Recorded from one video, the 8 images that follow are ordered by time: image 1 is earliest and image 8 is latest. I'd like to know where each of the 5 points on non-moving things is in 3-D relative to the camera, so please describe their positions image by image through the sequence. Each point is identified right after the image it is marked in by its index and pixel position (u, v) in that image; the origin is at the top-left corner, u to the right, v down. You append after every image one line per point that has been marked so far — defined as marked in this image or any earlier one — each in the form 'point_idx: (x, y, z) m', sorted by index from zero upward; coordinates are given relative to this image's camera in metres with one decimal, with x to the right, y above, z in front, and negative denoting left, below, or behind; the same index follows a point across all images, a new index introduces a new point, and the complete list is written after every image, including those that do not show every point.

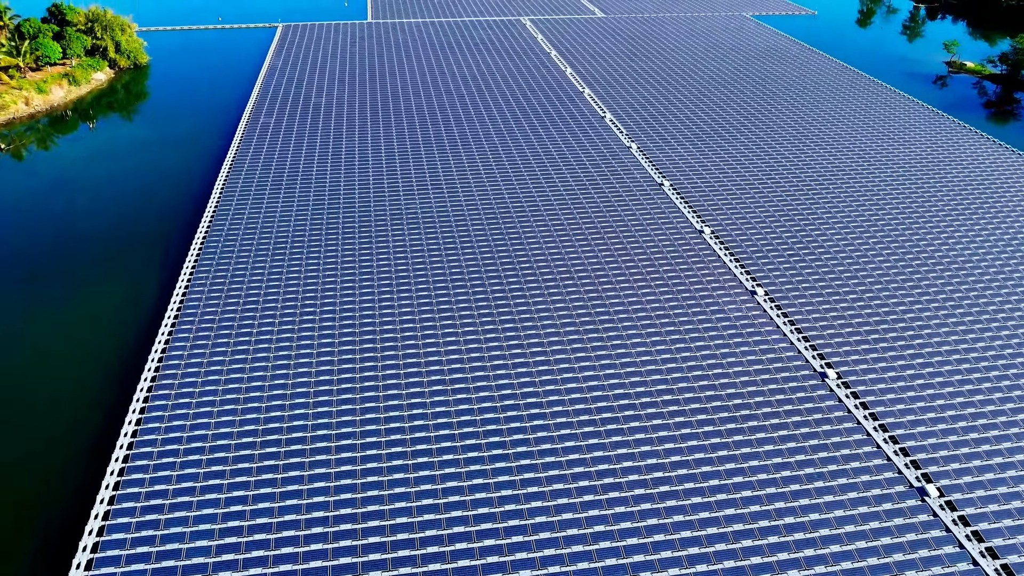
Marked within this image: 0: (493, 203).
0: (-0.3, +2.0, +19.2) m
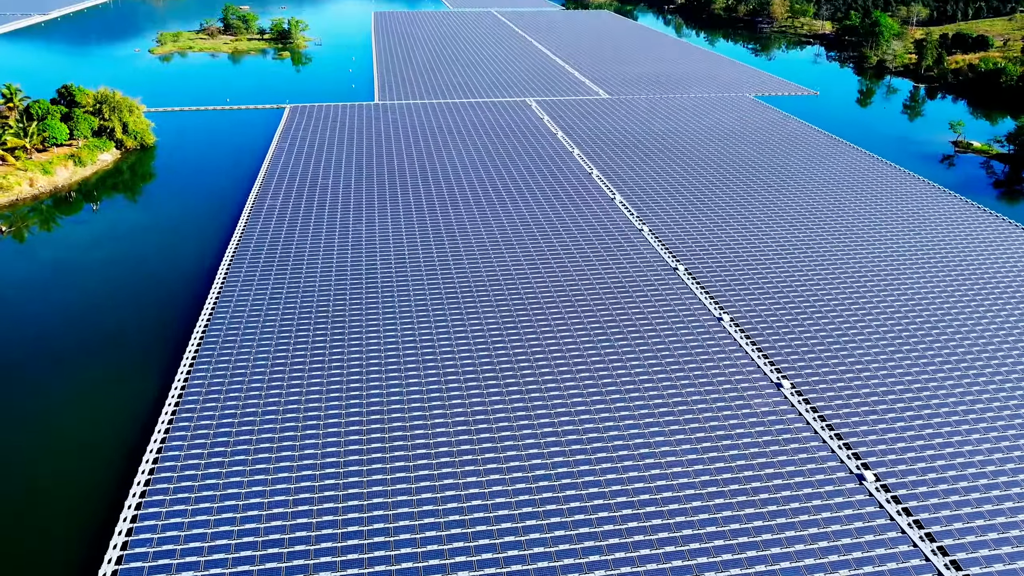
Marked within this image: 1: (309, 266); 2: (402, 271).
0: (-0.1, +0.1, +18.9) m
1: (-4.6, +0.5, +19.1) m
2: (-2.4, +0.4, +19.3) m
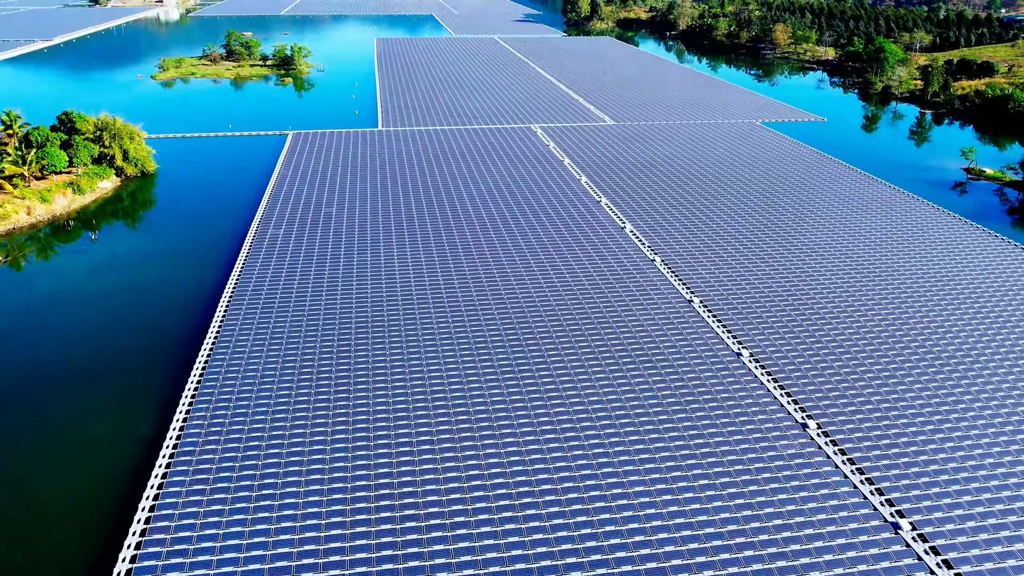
0: (0.0, -0.6, +18.4) m
1: (-4.4, -0.2, +18.7) m
2: (-2.3, -0.3, +18.9) m
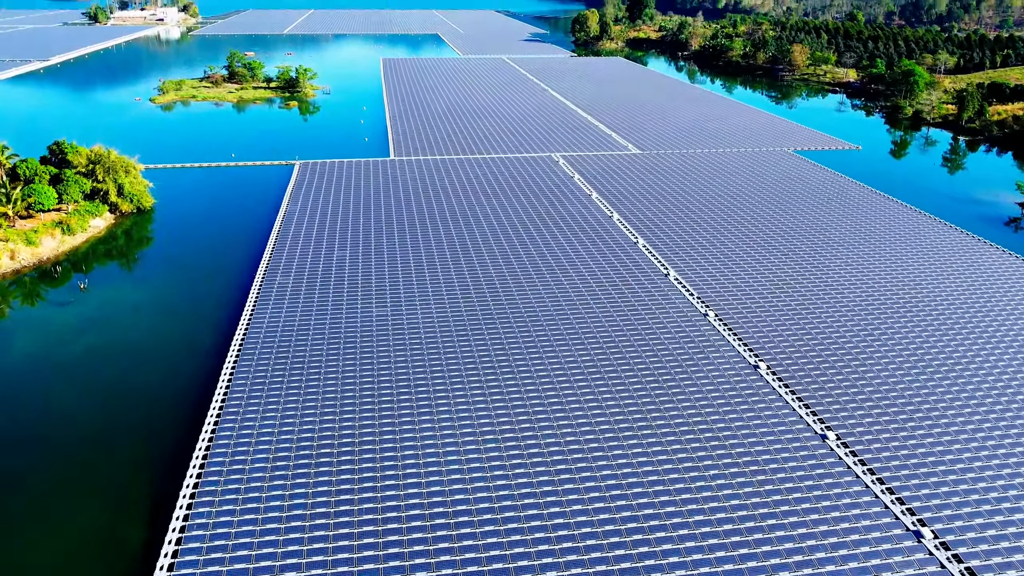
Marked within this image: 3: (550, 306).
0: (+0.7, -1.6, +16.8) m
1: (-3.8, -1.3, +17.1) m
2: (-1.6, -1.4, +17.2) m
3: (+0.9, -0.4, +19.8) m
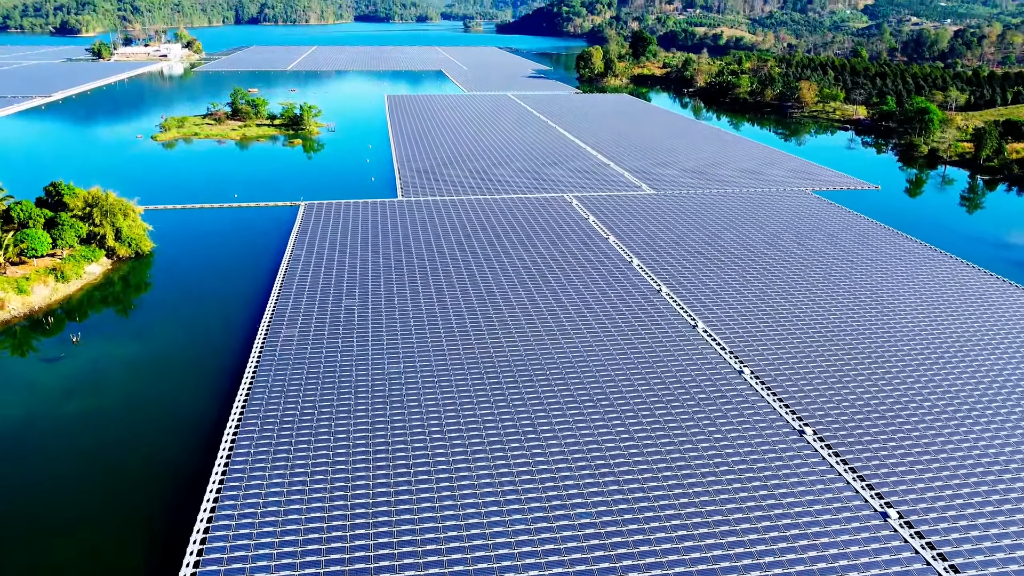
0: (+1.0, -2.6, +15.8) m
1: (-3.5, -2.3, +16.1) m
2: (-1.3, -2.4, +16.3) m
3: (+1.2, -1.5, +18.9) m
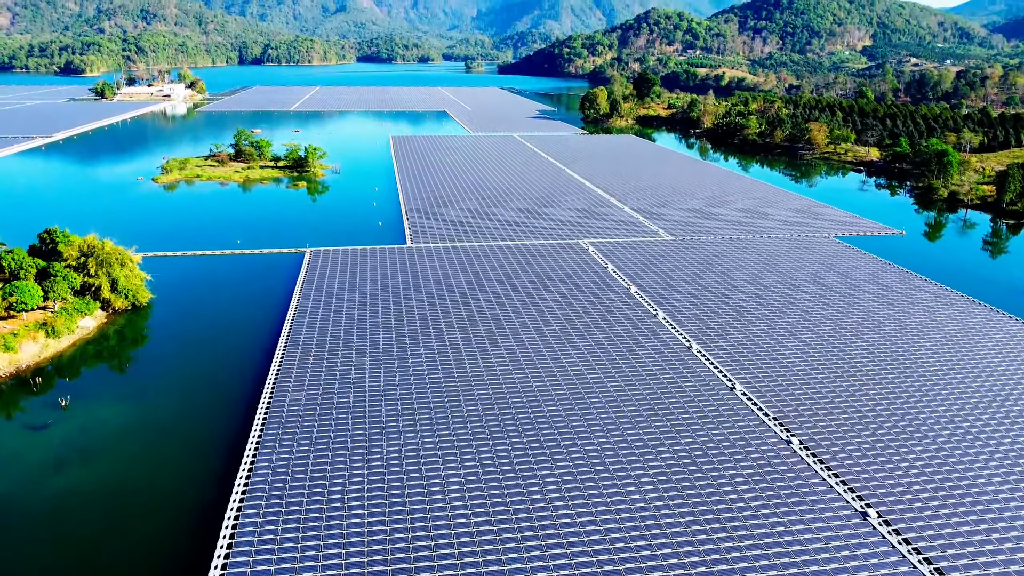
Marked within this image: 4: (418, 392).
0: (+1.4, -3.6, +14.7) m
1: (-3.1, -3.3, +15.0) m
2: (-0.9, -3.4, +15.1) m
3: (+1.6, -2.7, +17.8) m
4: (-2.2, -2.5, +17.7) m
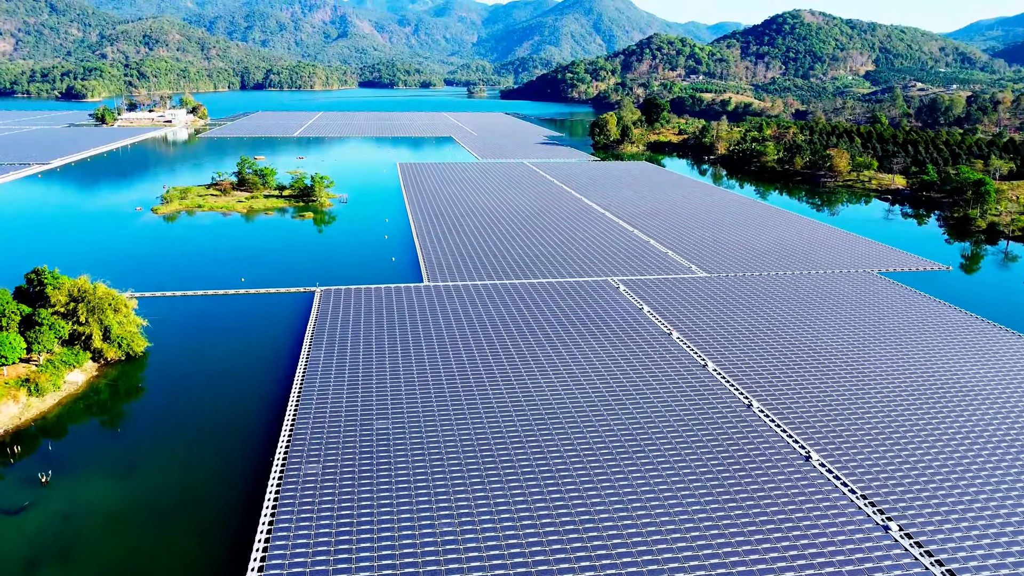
0: (+2.1, -4.5, +12.9) m
1: (-2.4, -4.2, +13.2) m
2: (-0.2, -4.3, +13.4) m
3: (+2.3, -3.6, +16.0) m
4: (-1.5, -3.4, +16.0) m
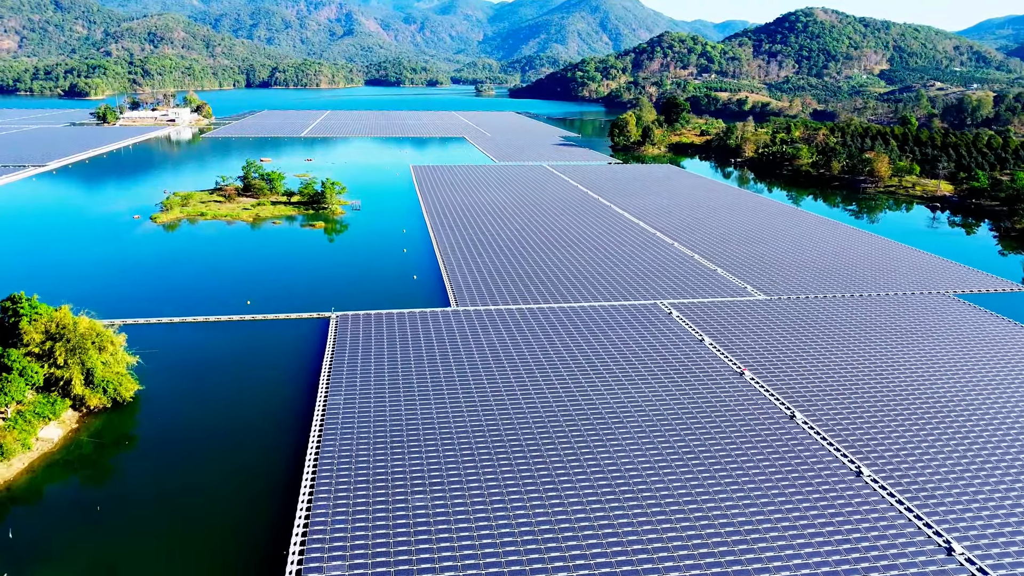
0: (+2.9, -5.1, +10.6) m
1: (-1.5, -4.8, +10.9) m
2: (+0.6, -4.9, +11.0) m
3: (+3.1, -4.2, +13.7) m
4: (-0.6, -4.0, +13.6) m
